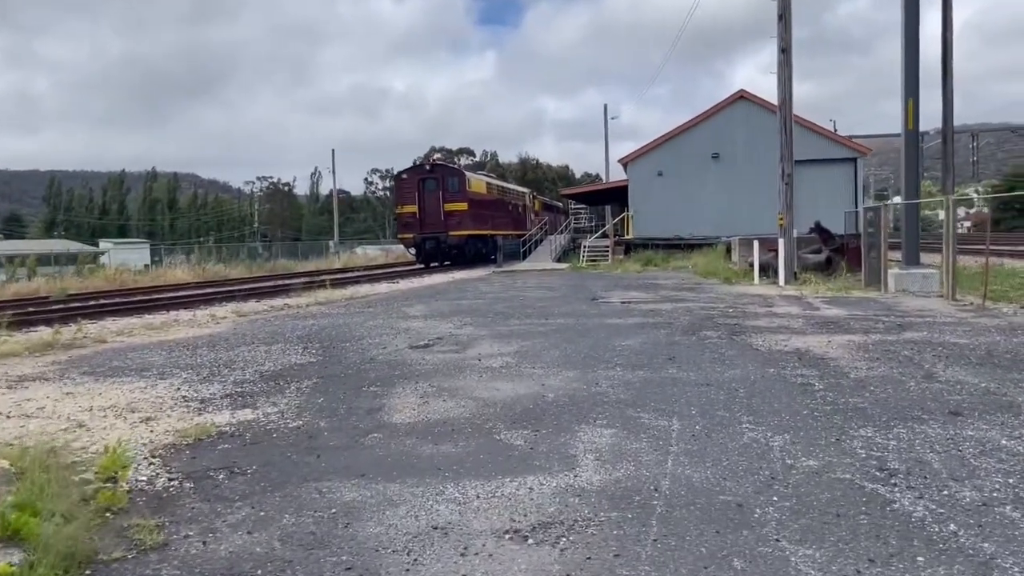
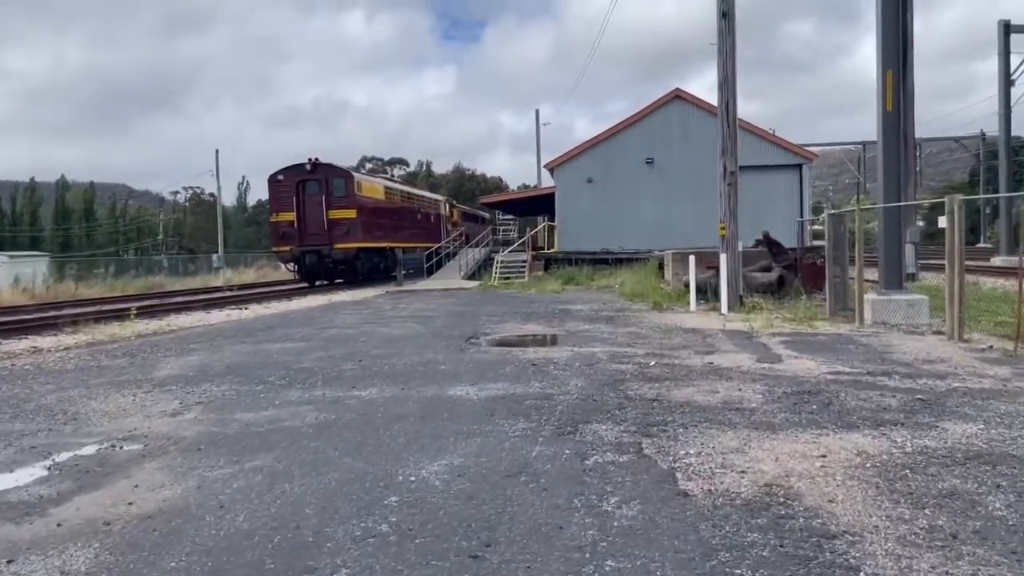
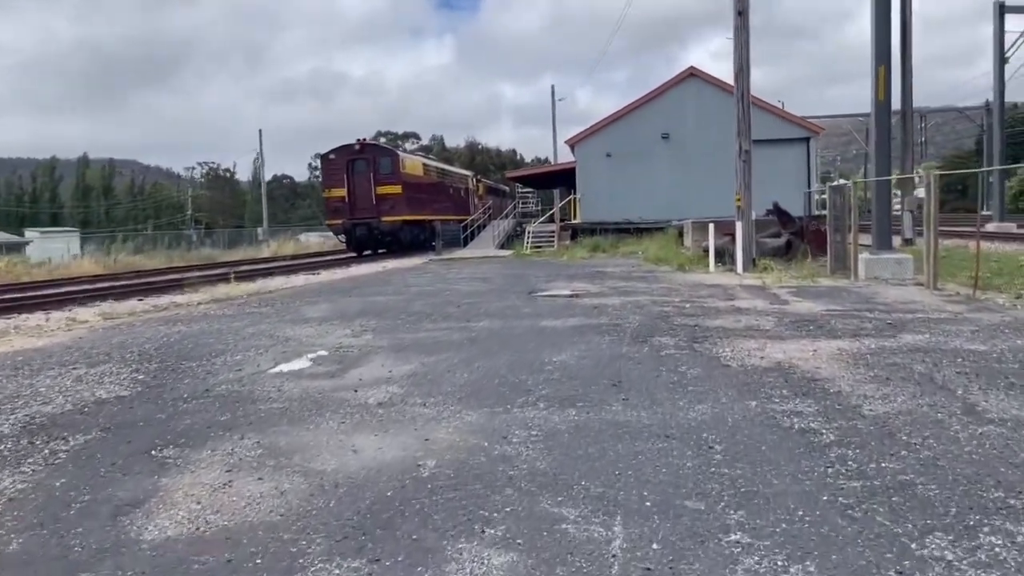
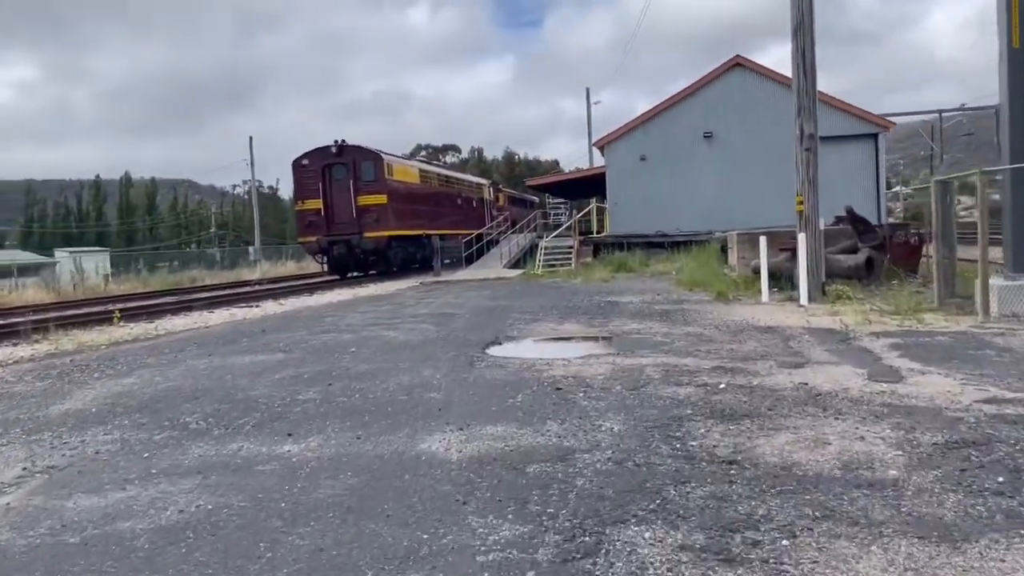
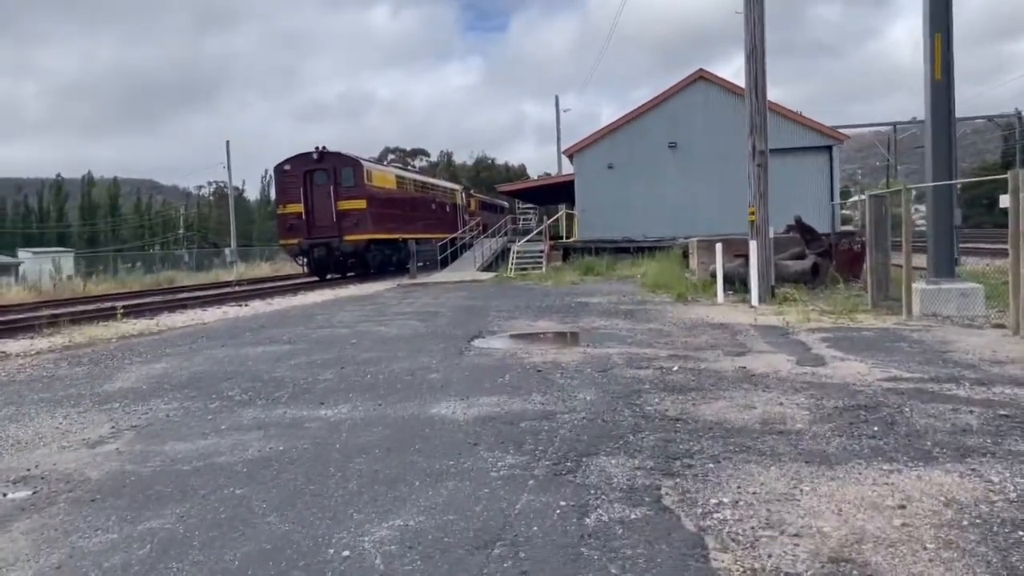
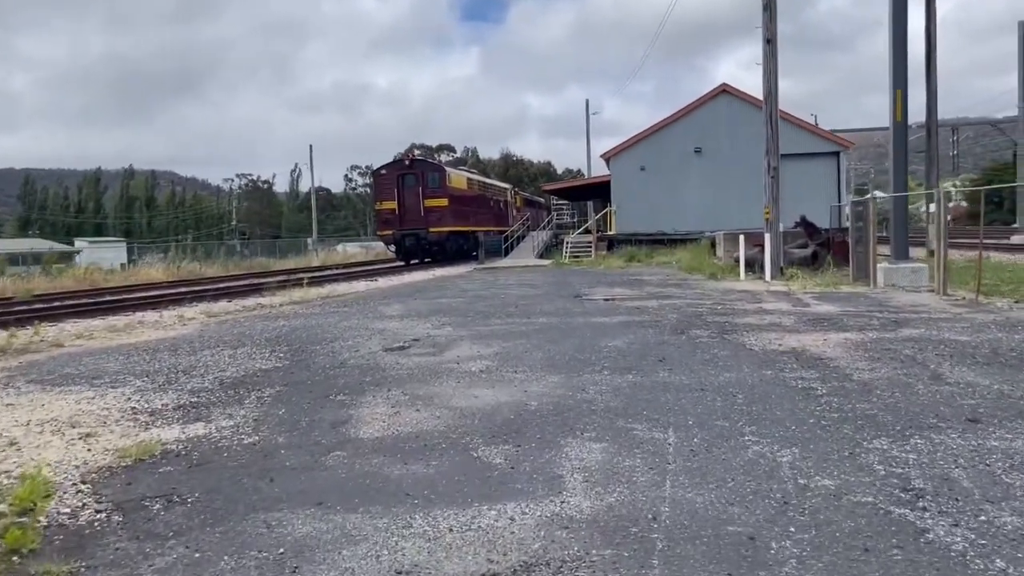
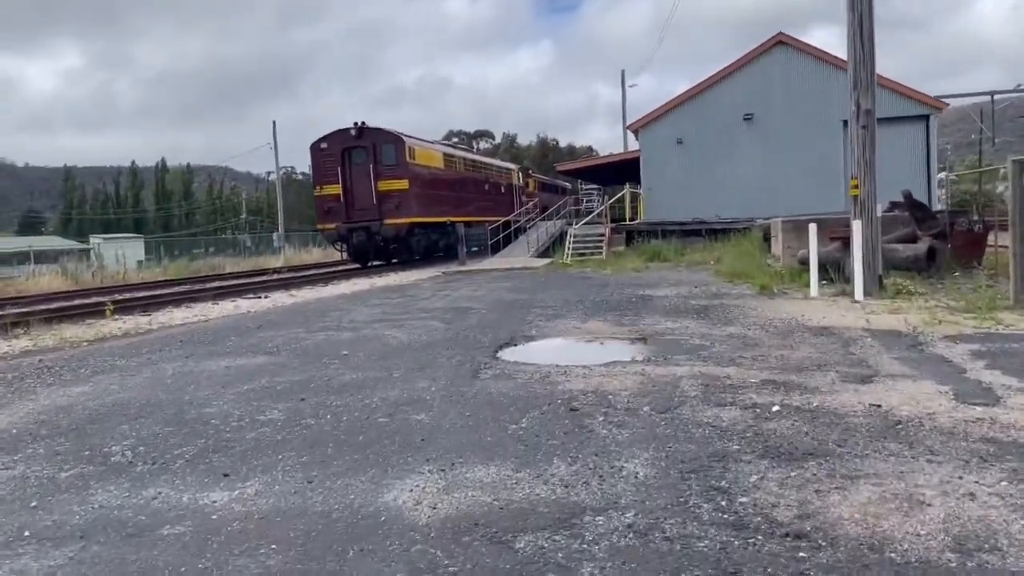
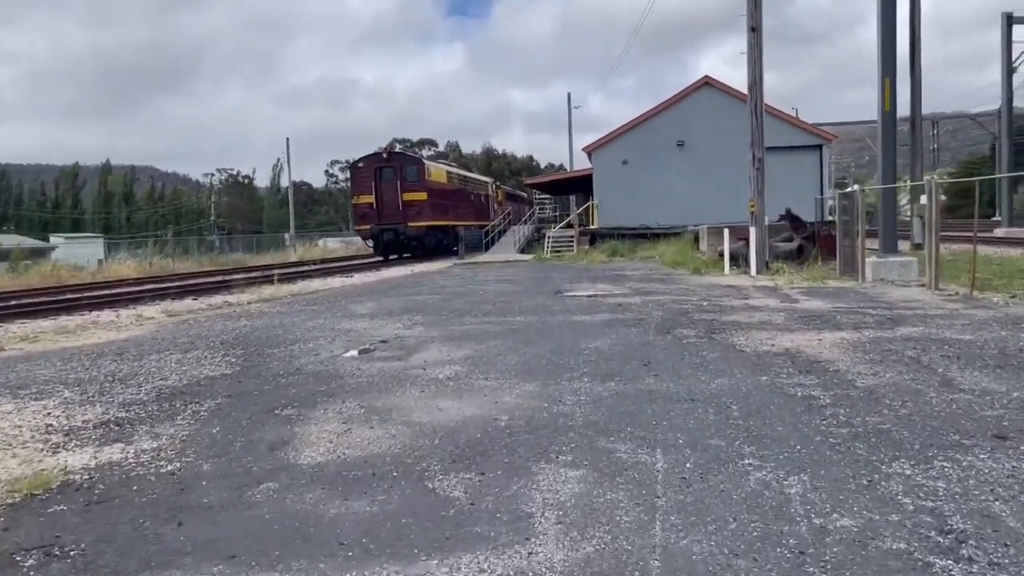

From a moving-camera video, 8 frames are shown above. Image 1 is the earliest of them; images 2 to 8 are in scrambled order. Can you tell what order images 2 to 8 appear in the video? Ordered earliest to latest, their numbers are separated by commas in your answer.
6, 8, 3, 2, 5, 4, 7
